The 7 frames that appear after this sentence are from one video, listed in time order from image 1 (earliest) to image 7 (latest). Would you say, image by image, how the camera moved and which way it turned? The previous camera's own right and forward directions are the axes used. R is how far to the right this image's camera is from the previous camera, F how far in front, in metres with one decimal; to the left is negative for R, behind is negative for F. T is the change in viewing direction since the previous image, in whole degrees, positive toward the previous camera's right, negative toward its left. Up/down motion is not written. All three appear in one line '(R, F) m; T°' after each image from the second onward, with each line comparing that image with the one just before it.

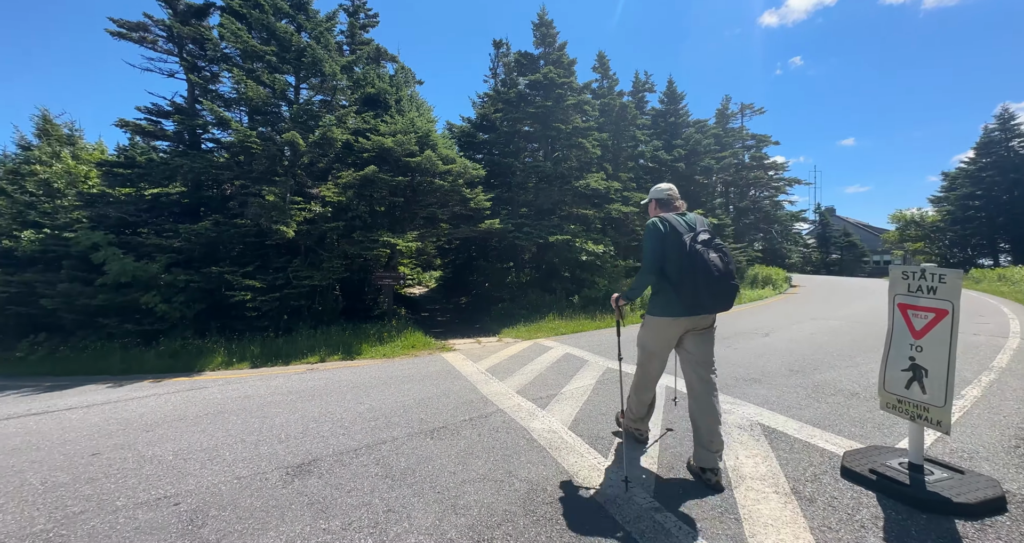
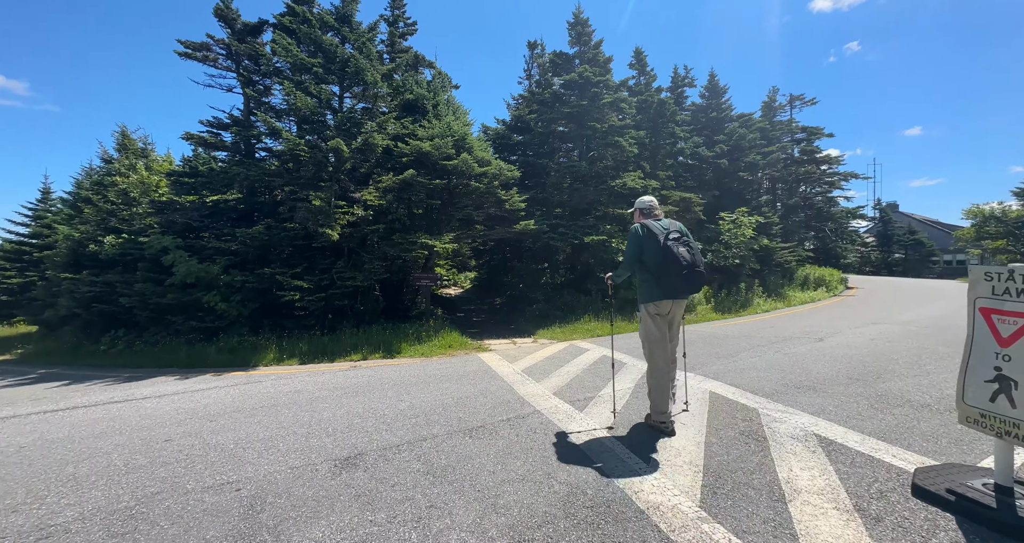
(0.0, 0.0) m; -5°
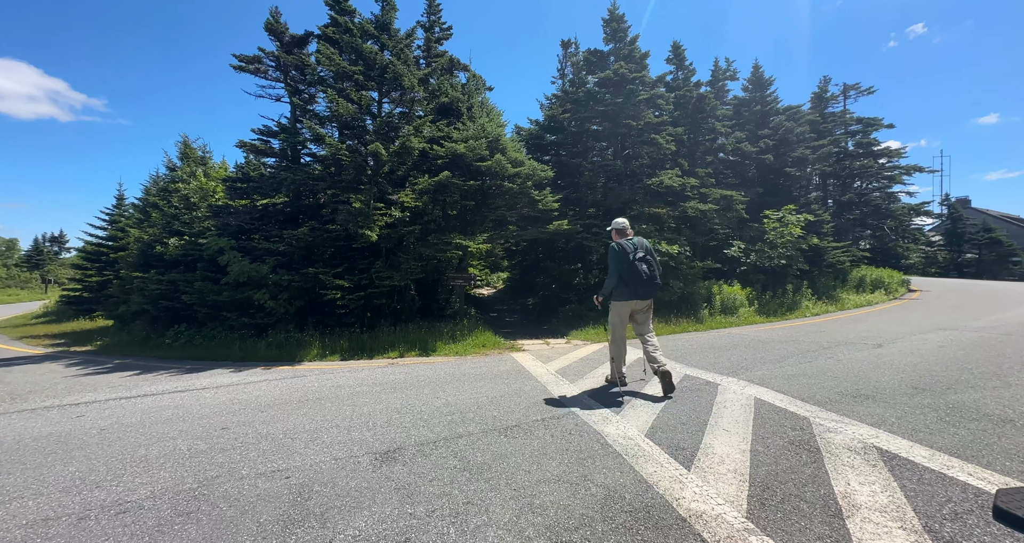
(0.0, 0.0) m; -5°
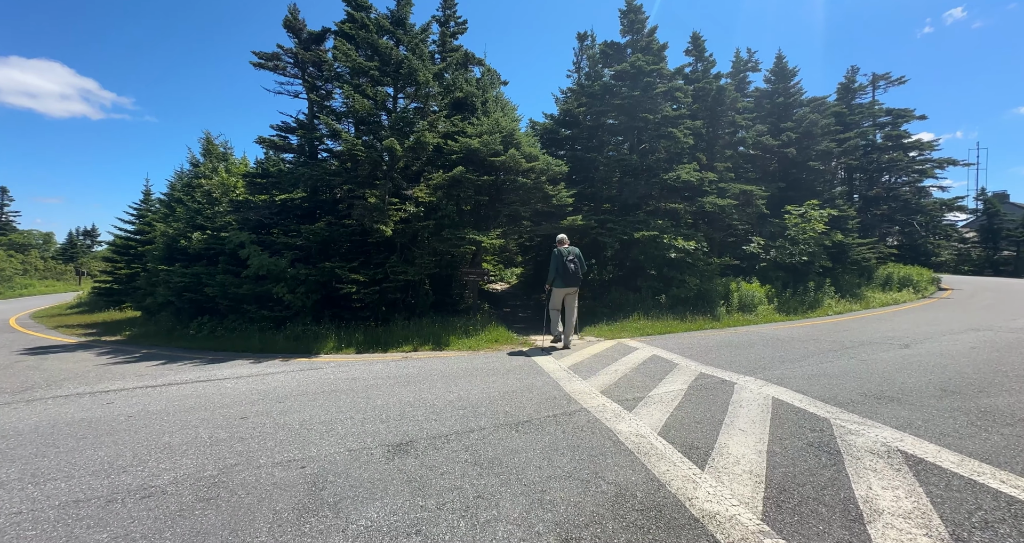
(0.0, 0.0) m; -2°
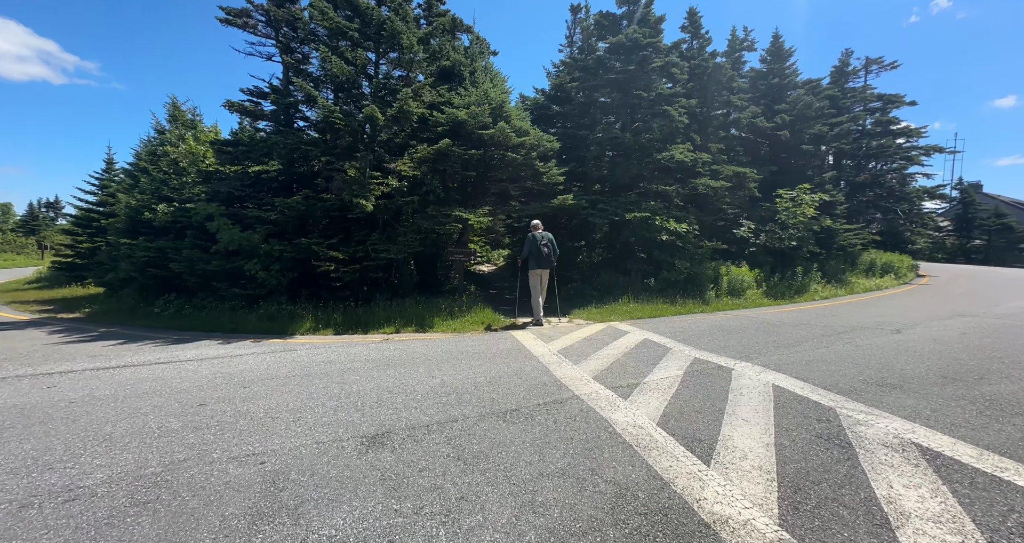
(0.0, +0.4) m; +2°
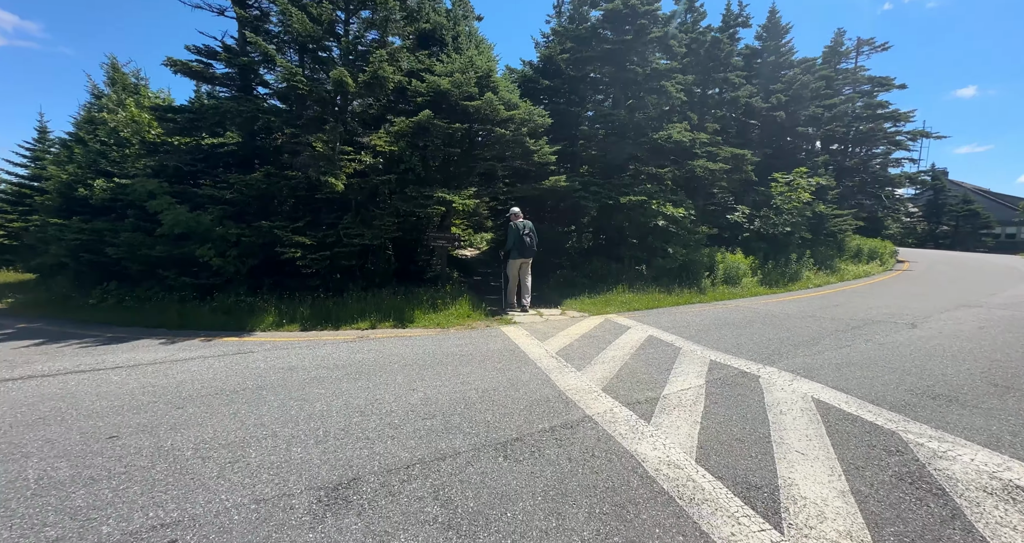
(-0.1, +0.8) m; +3°
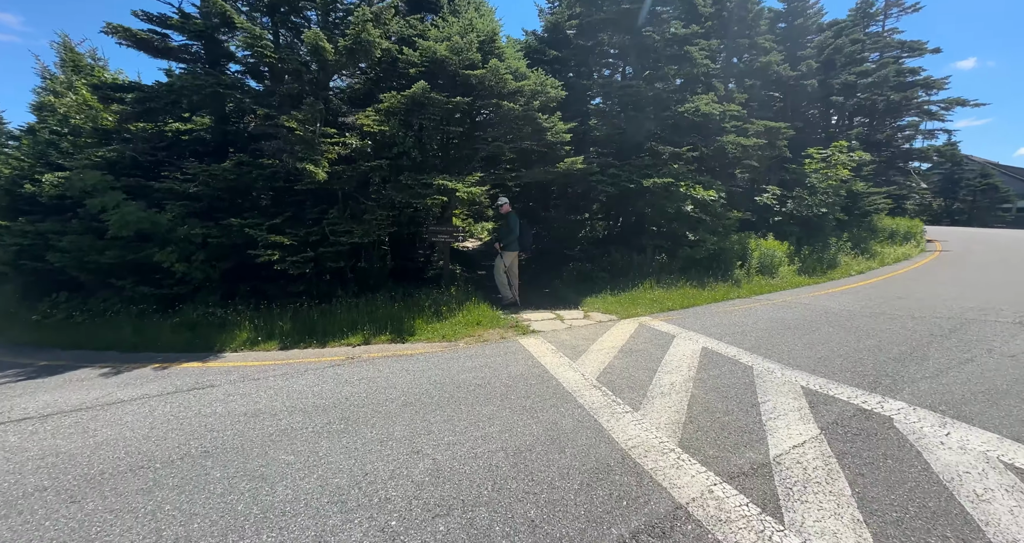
(-0.3, +1.1) m; 0°
